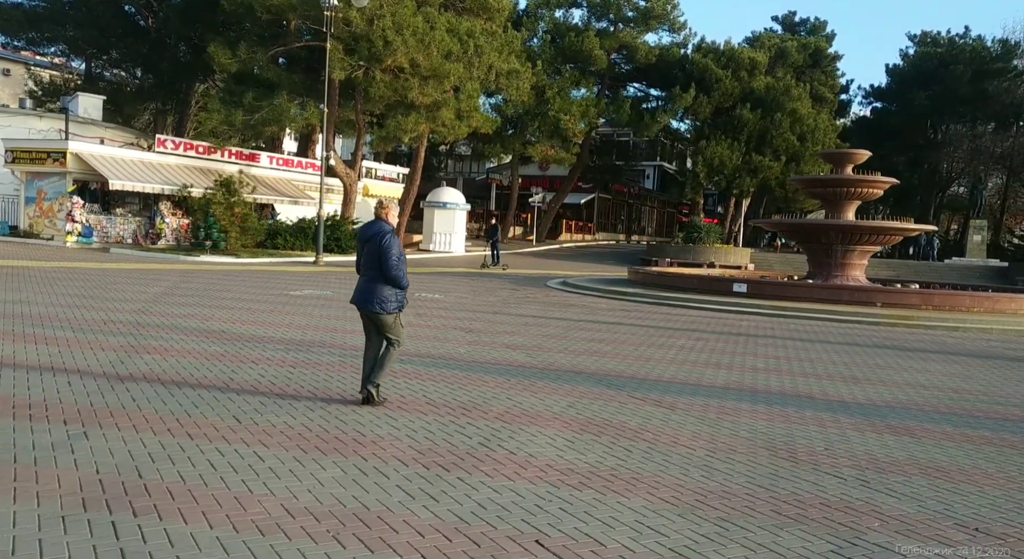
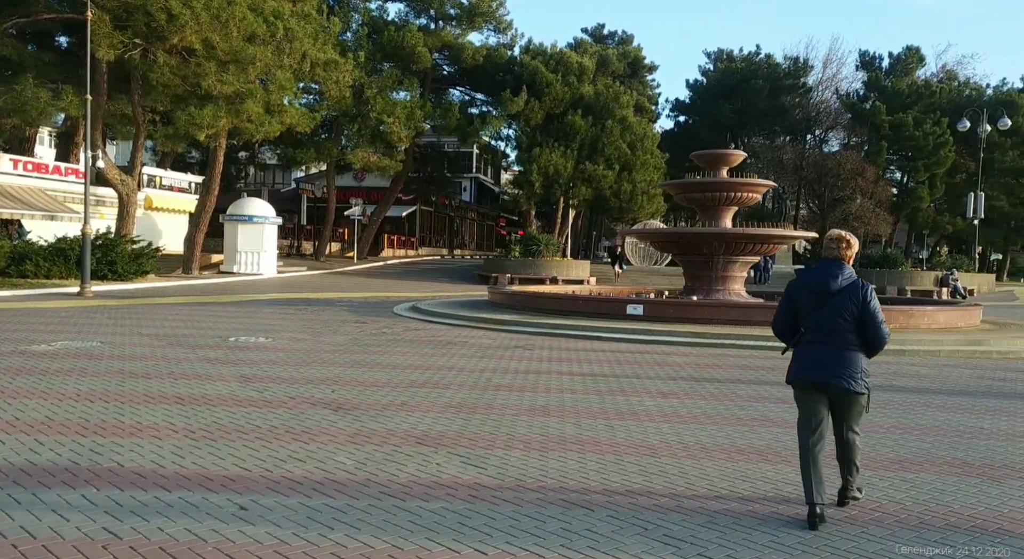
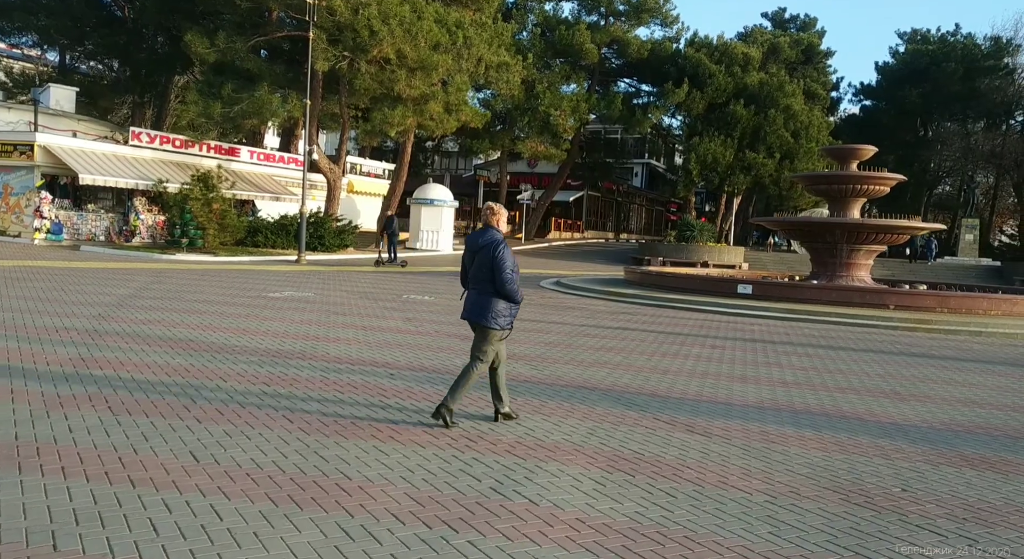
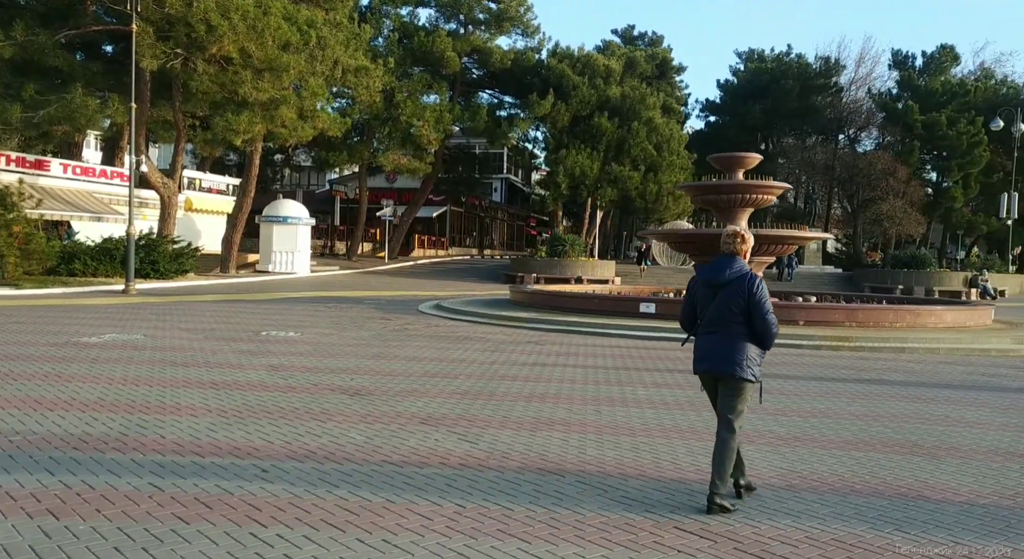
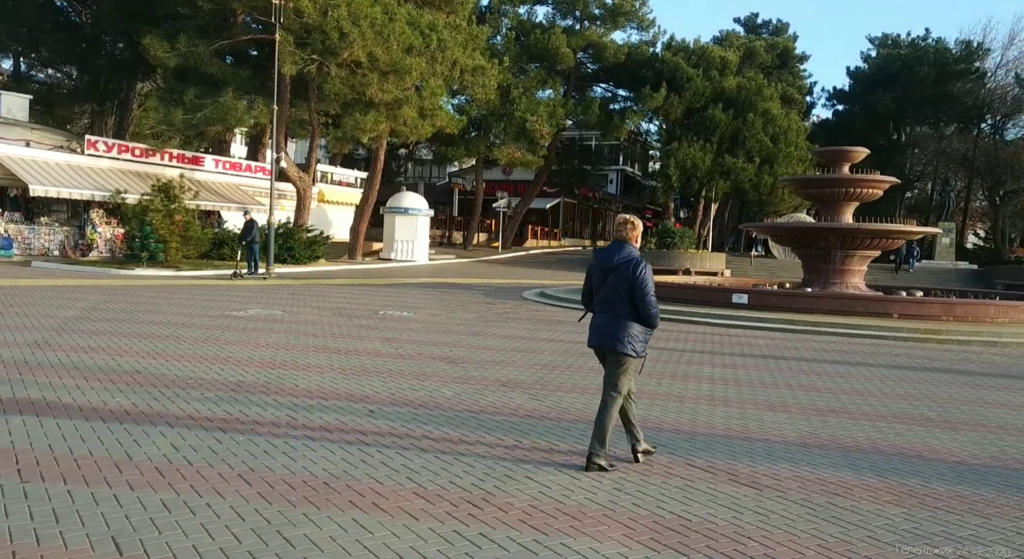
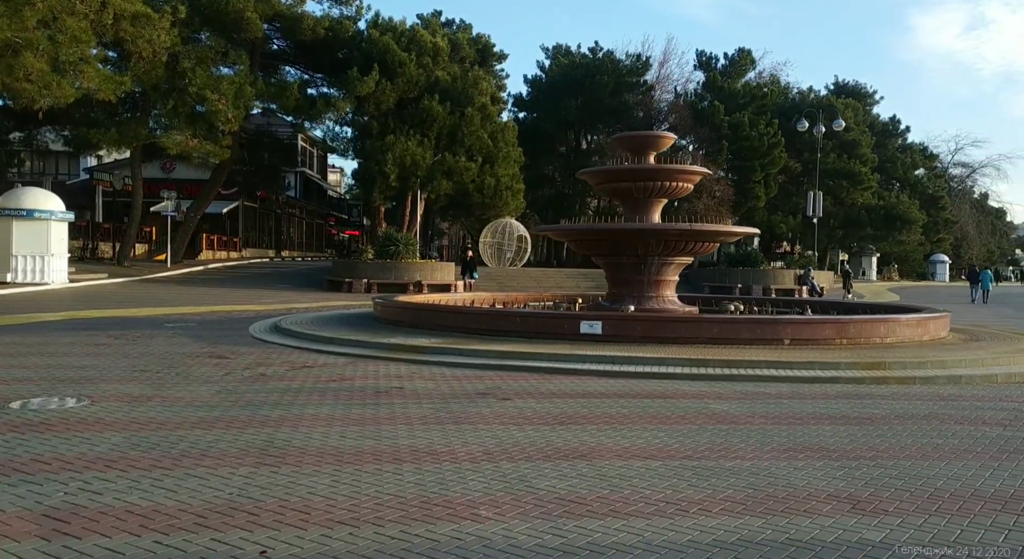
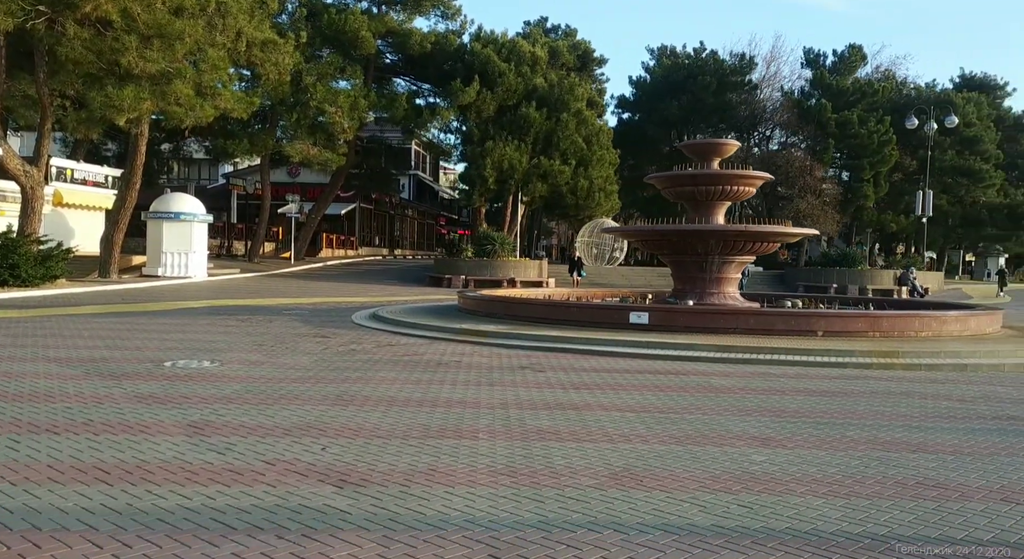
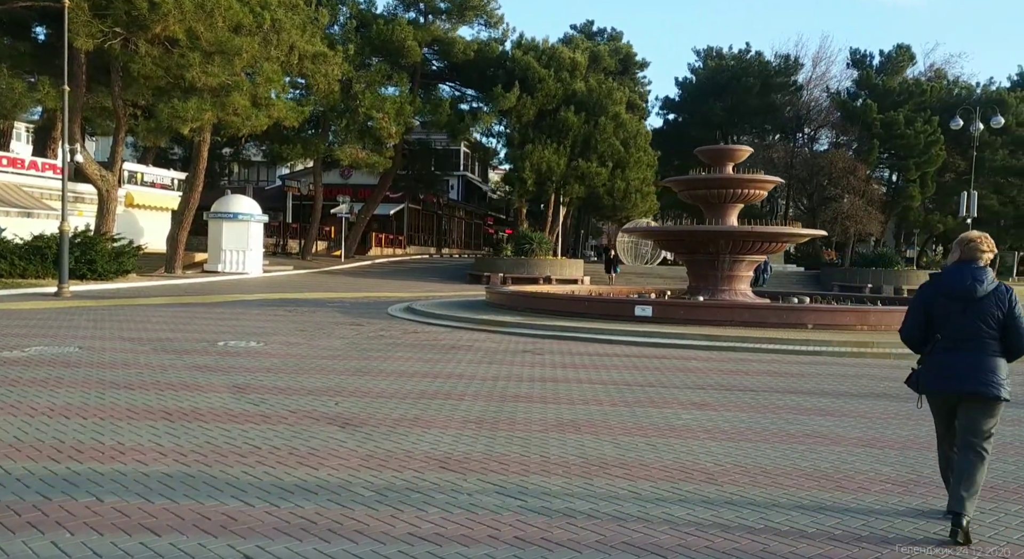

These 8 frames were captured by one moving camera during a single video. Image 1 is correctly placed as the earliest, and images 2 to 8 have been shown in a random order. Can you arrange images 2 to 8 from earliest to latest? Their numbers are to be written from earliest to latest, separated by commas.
3, 5, 4, 2, 8, 7, 6
